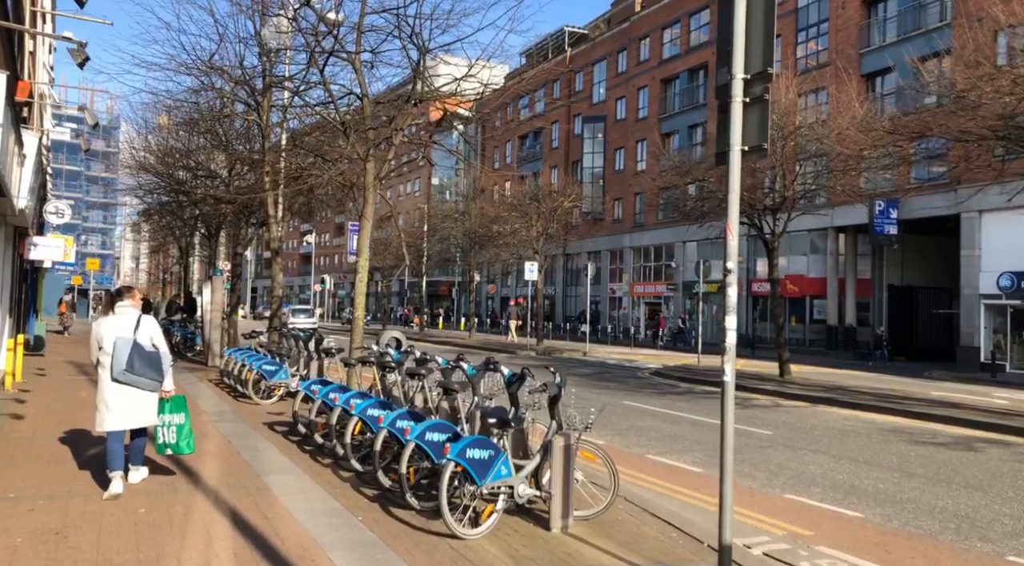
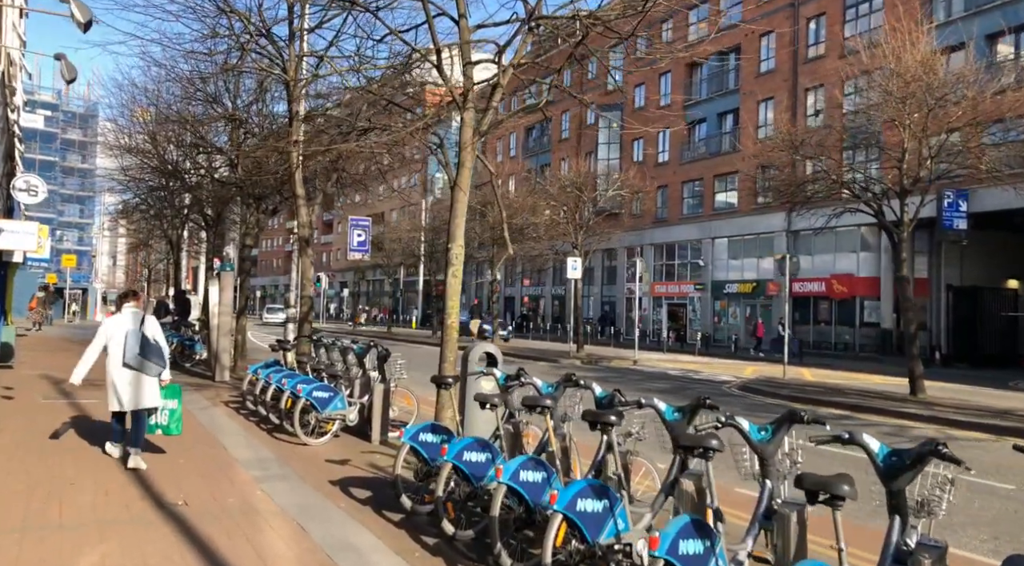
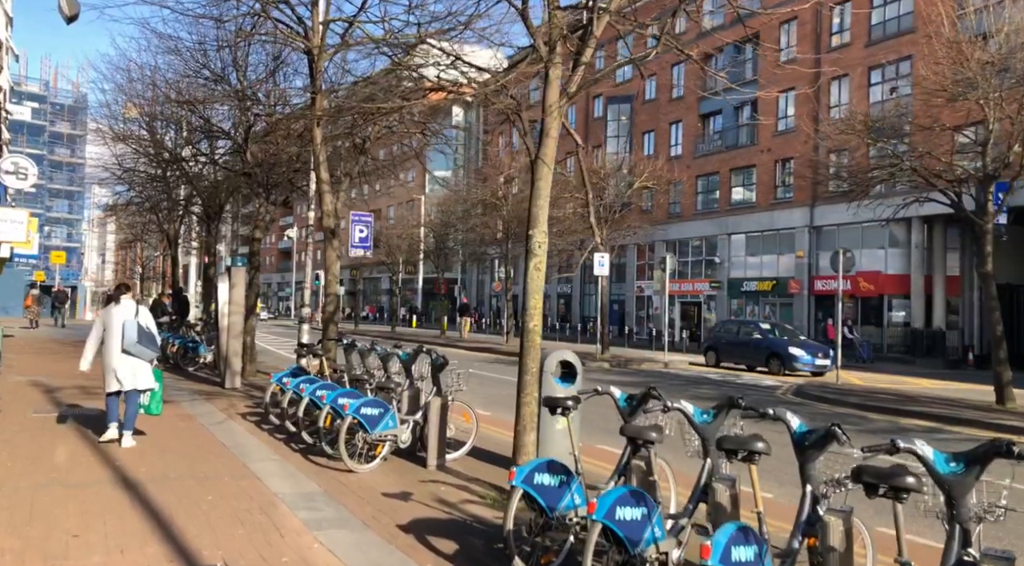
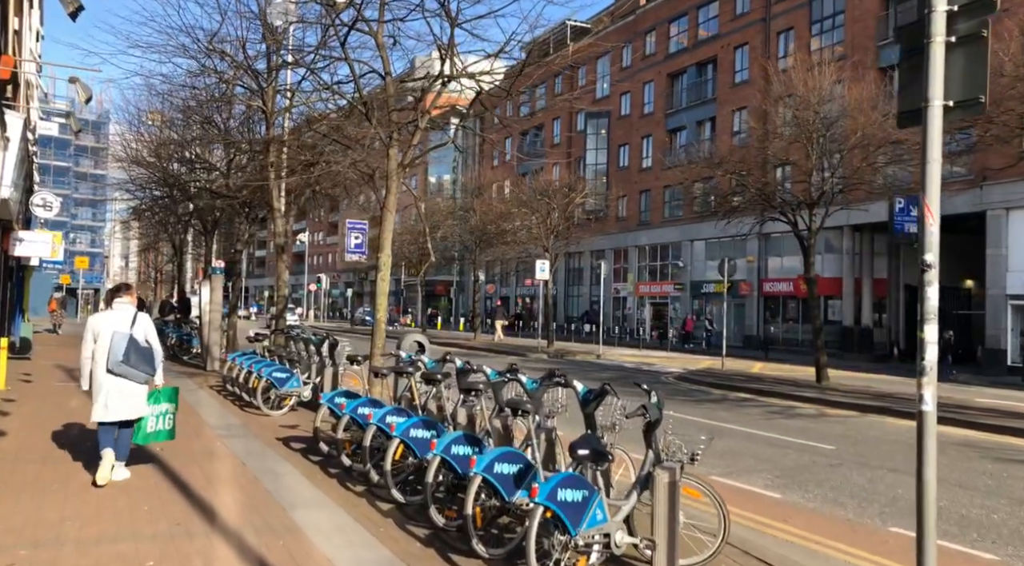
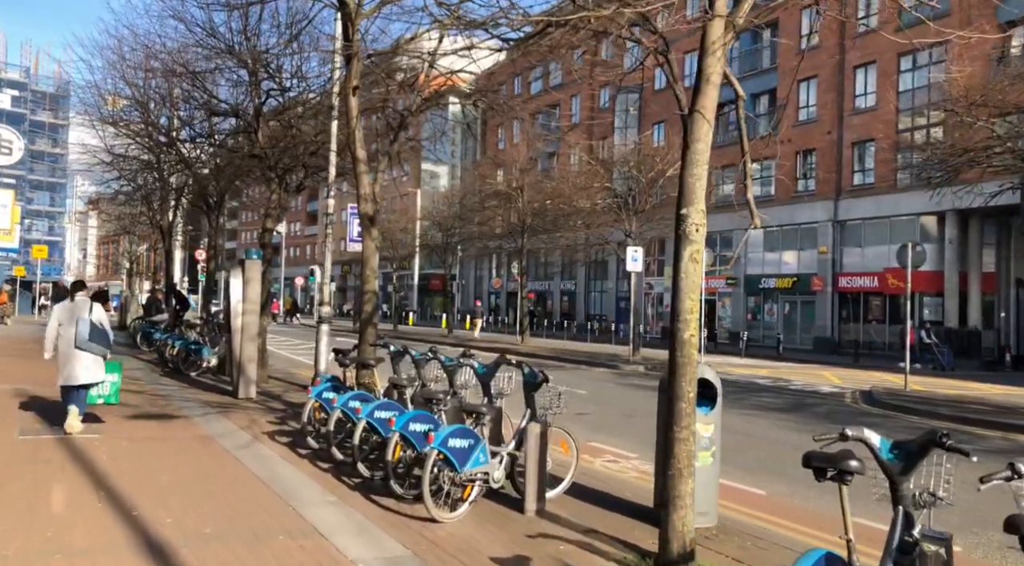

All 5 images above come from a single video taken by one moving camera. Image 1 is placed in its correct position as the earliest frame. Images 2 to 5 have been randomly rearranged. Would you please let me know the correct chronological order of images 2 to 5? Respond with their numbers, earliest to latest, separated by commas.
4, 2, 3, 5
